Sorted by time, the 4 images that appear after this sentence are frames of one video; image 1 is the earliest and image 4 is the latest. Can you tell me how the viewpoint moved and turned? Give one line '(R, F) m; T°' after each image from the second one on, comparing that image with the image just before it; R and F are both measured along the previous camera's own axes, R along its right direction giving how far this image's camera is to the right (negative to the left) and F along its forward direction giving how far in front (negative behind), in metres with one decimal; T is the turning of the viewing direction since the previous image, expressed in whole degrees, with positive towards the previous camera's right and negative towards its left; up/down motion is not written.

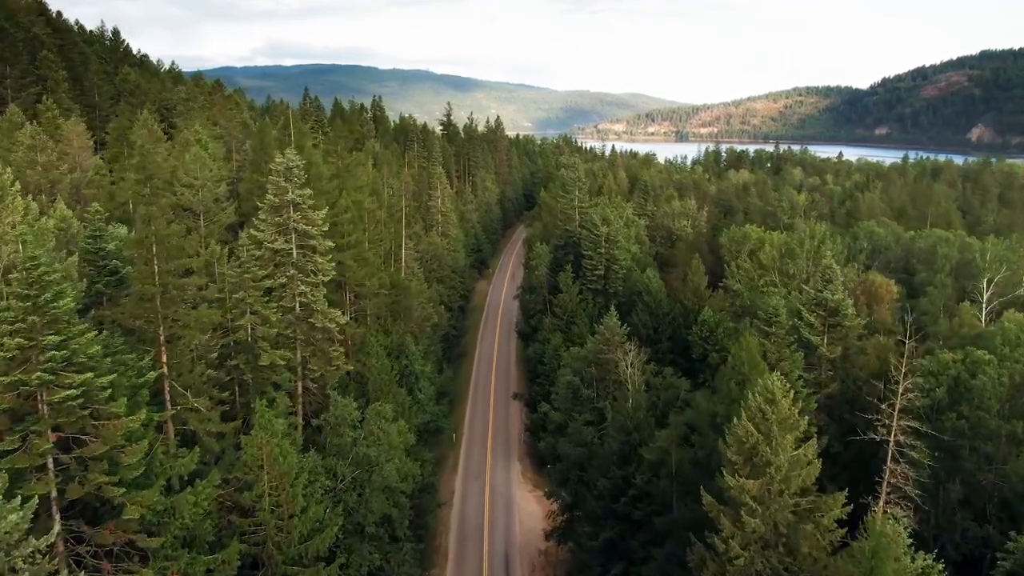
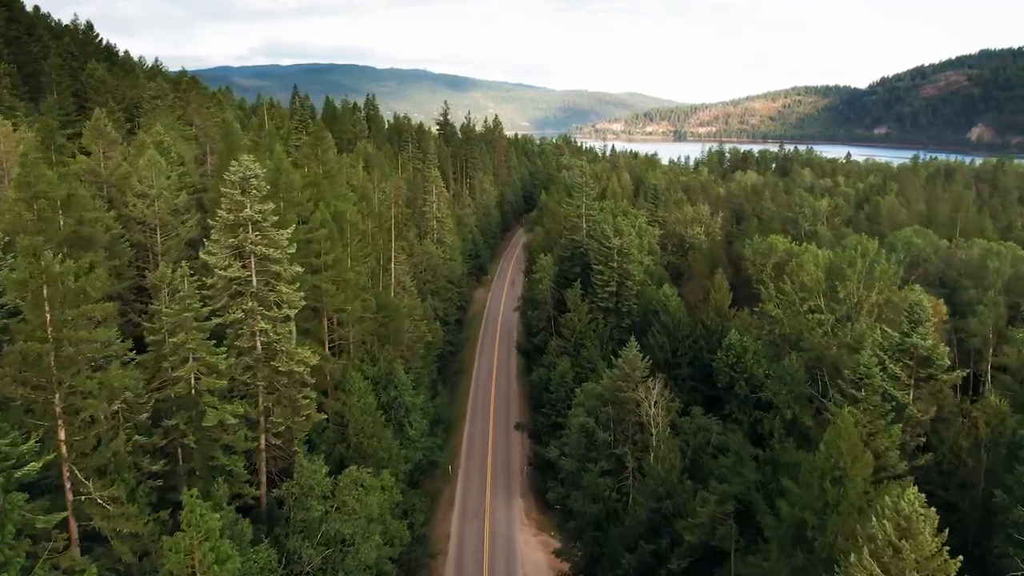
(-0.3, +6.3) m; 0°
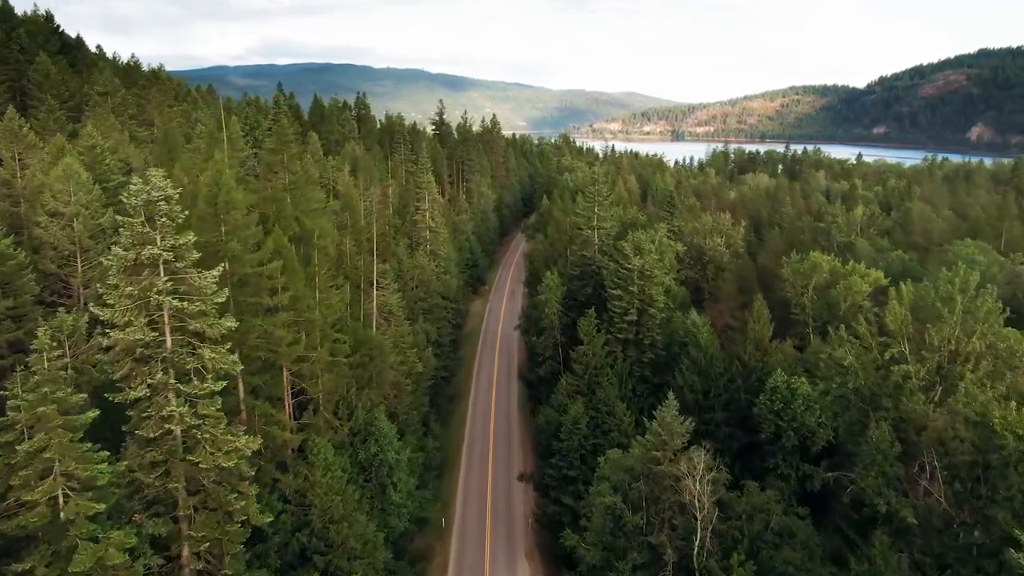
(-0.3, +8.2) m; 0°
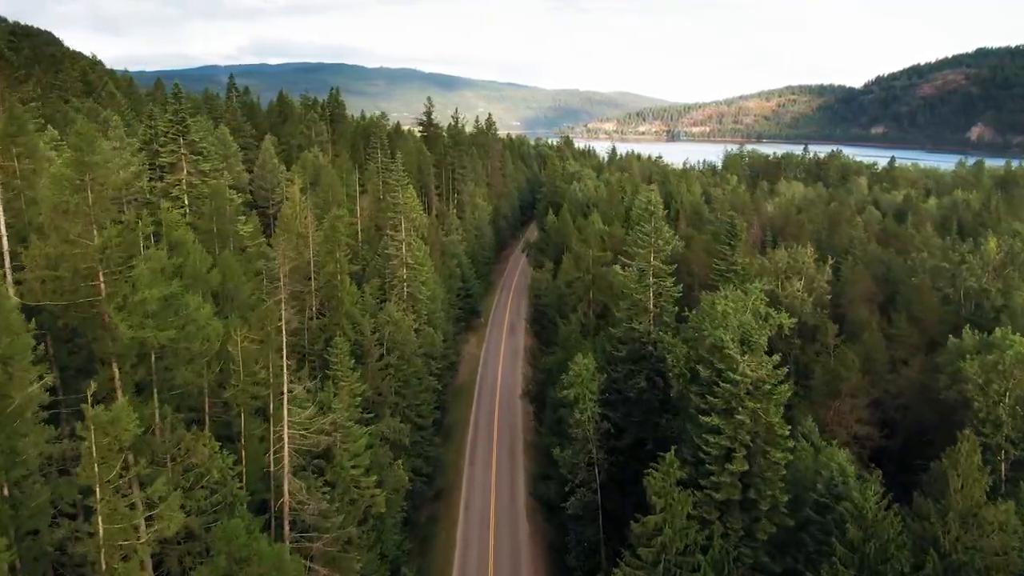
(-0.8, +20.4) m; 0°
